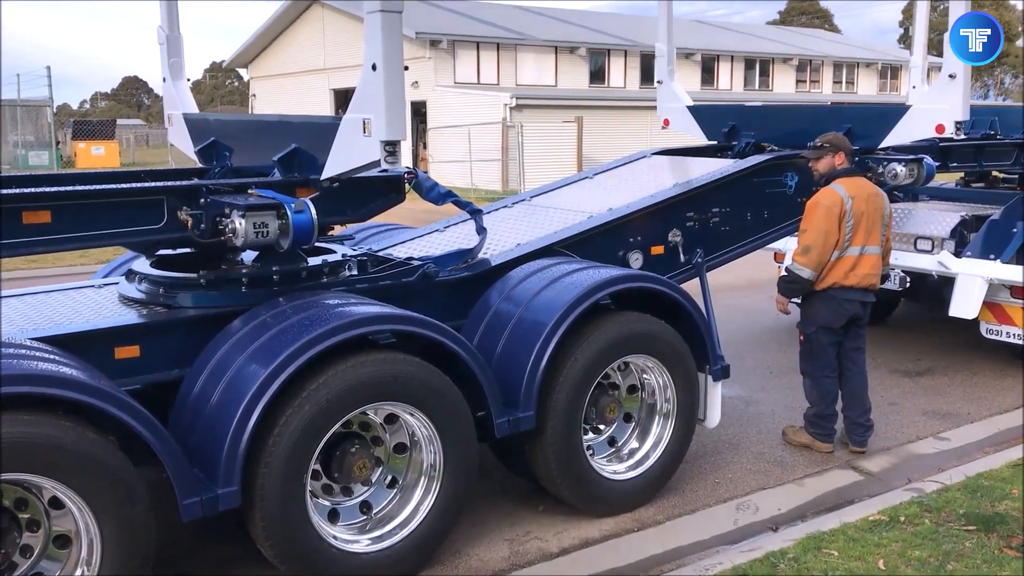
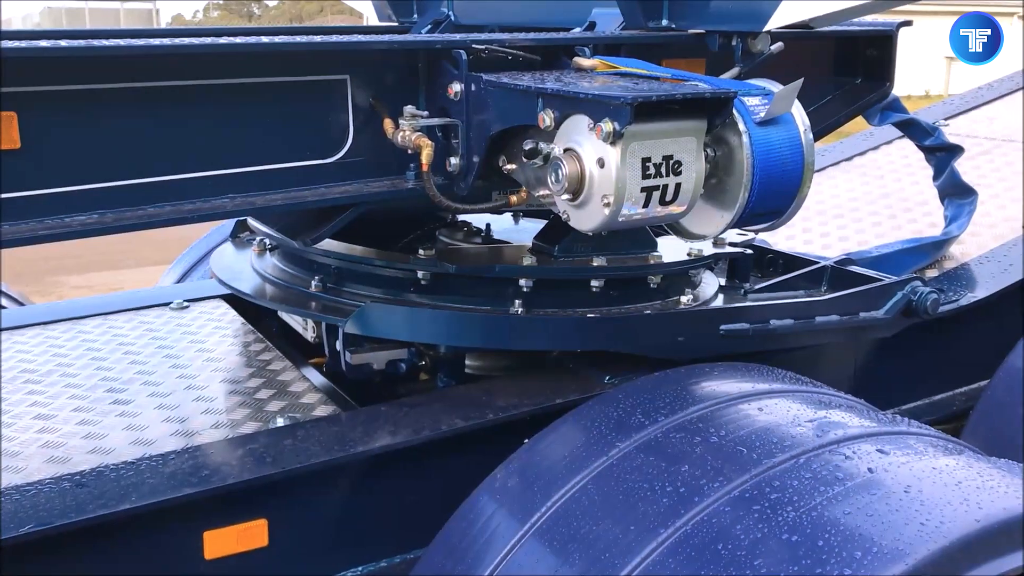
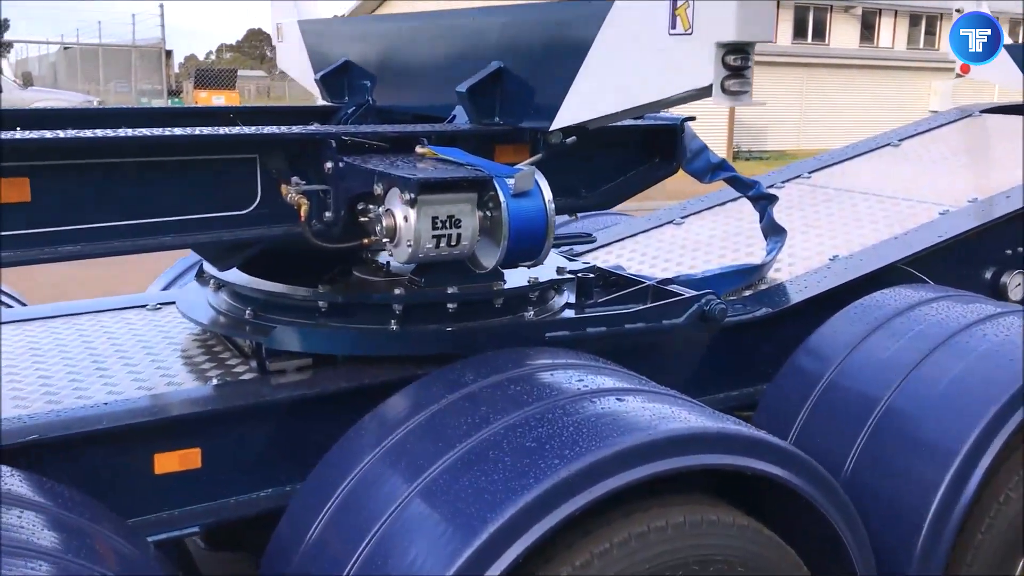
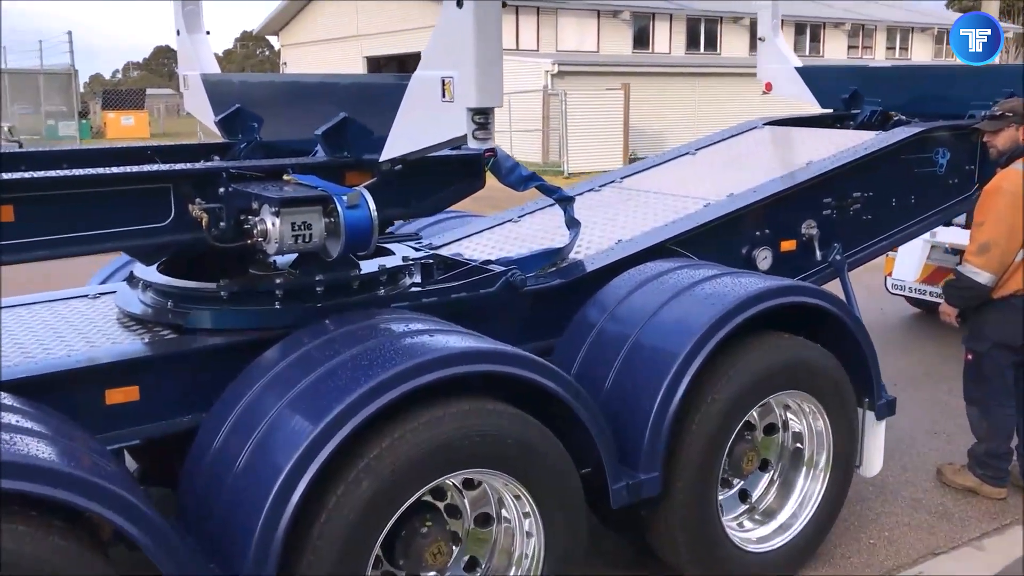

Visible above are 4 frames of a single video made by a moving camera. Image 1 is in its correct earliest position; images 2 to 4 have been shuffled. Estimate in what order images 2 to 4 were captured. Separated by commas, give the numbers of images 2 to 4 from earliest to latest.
4, 3, 2
